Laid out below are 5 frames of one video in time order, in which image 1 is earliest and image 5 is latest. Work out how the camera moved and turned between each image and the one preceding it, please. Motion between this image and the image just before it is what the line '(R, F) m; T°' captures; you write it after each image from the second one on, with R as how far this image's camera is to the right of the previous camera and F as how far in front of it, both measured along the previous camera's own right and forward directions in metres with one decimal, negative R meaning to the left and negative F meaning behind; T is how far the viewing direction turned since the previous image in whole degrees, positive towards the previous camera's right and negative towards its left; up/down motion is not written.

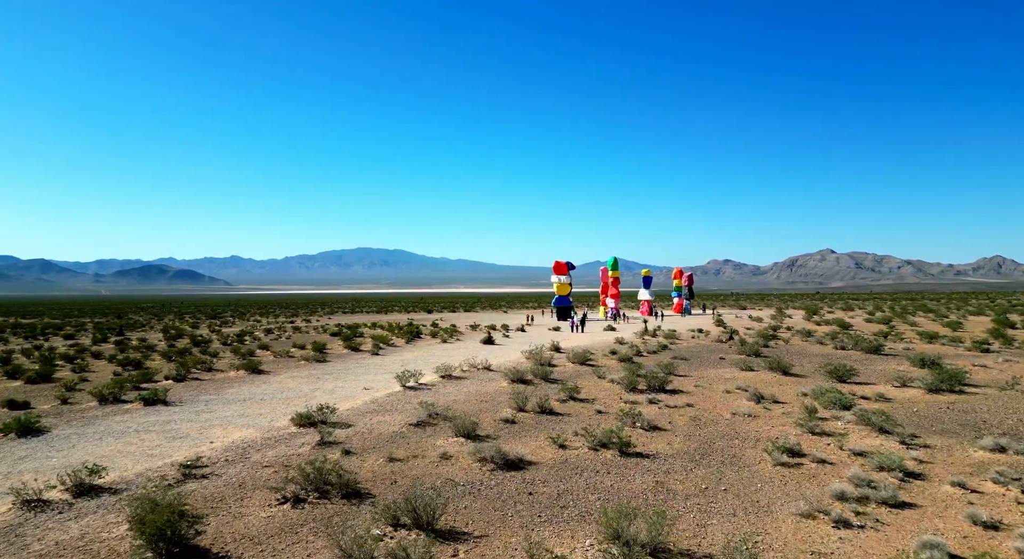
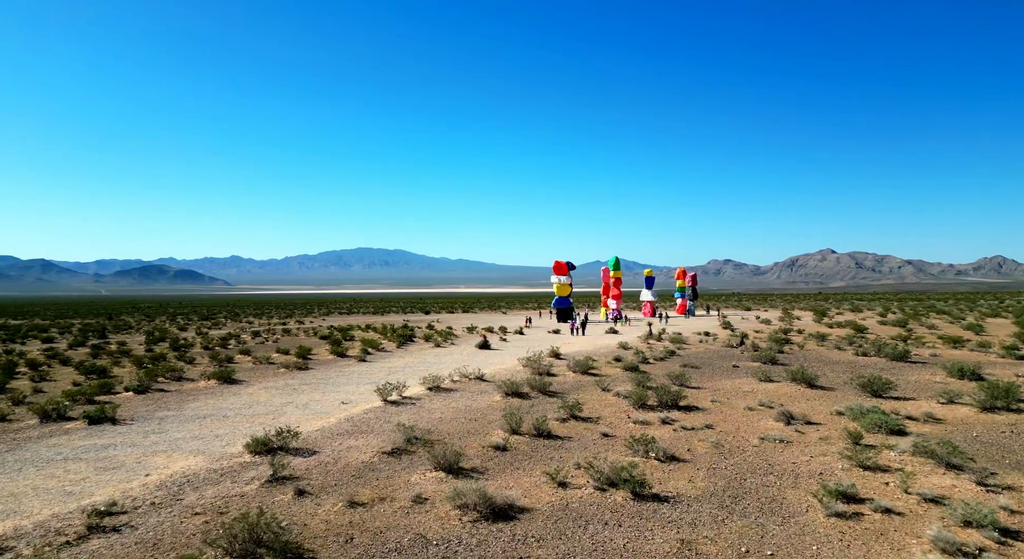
(+0.2, +2.3) m; 0°
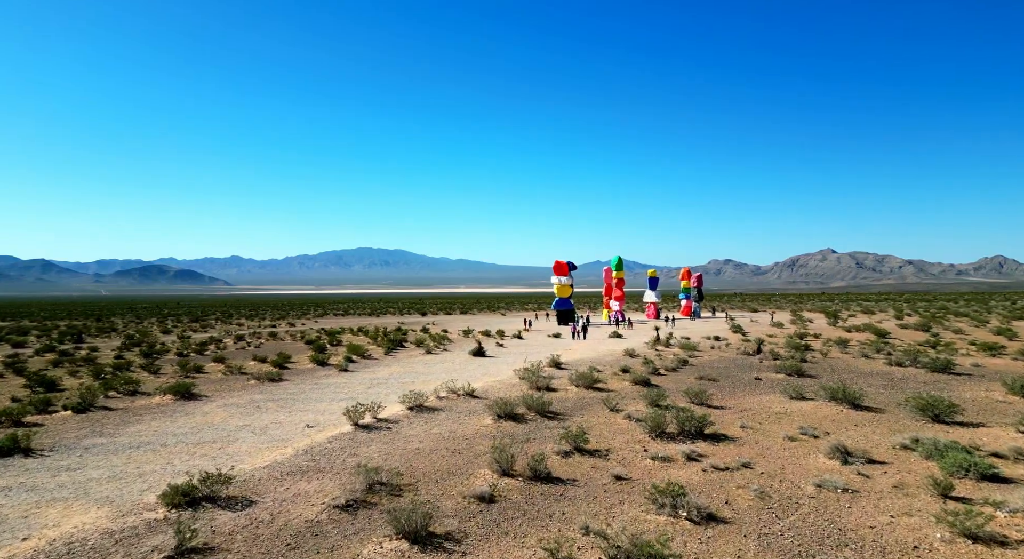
(+0.2, +2.9) m; 0°
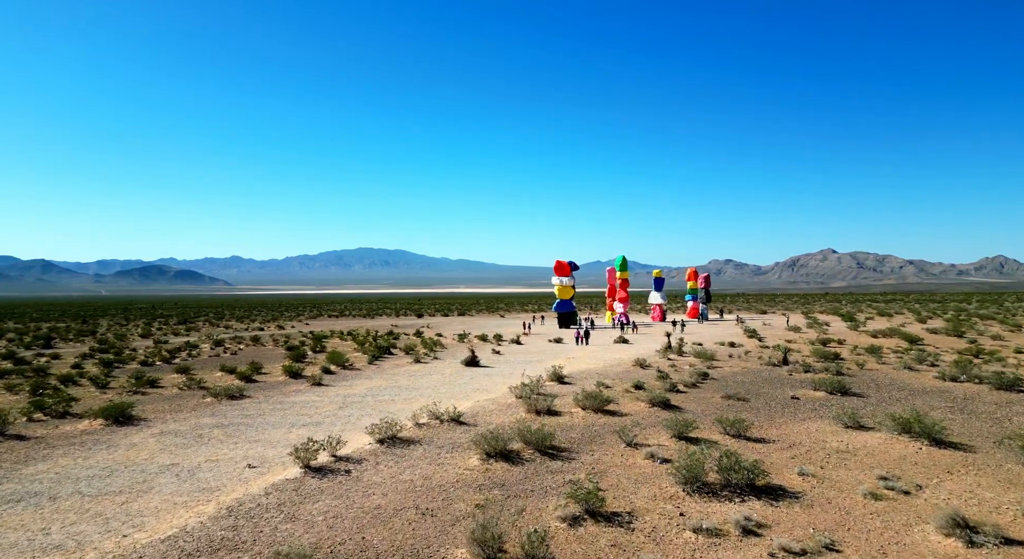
(+0.2, +3.5) m; 0°
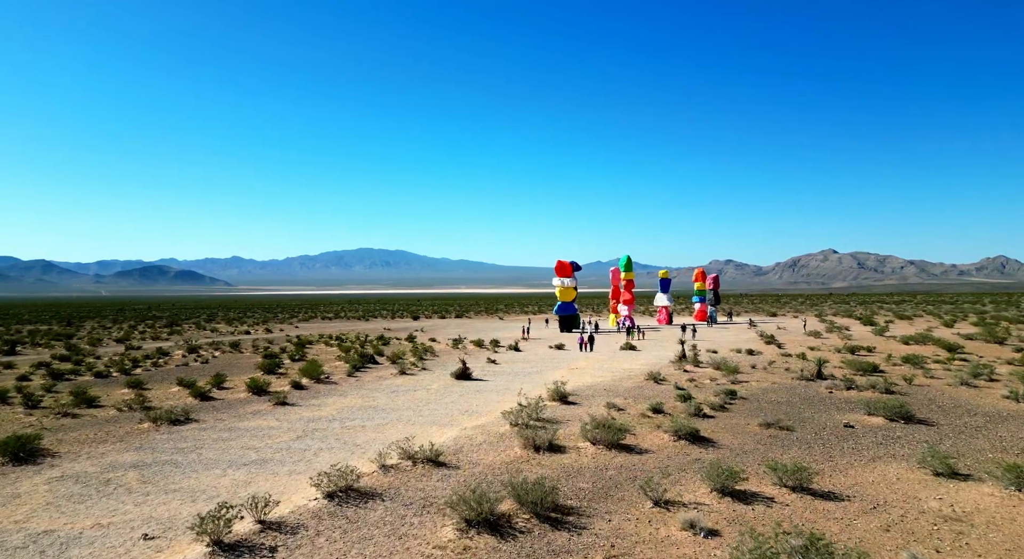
(+0.2, +3.6) m; 0°
